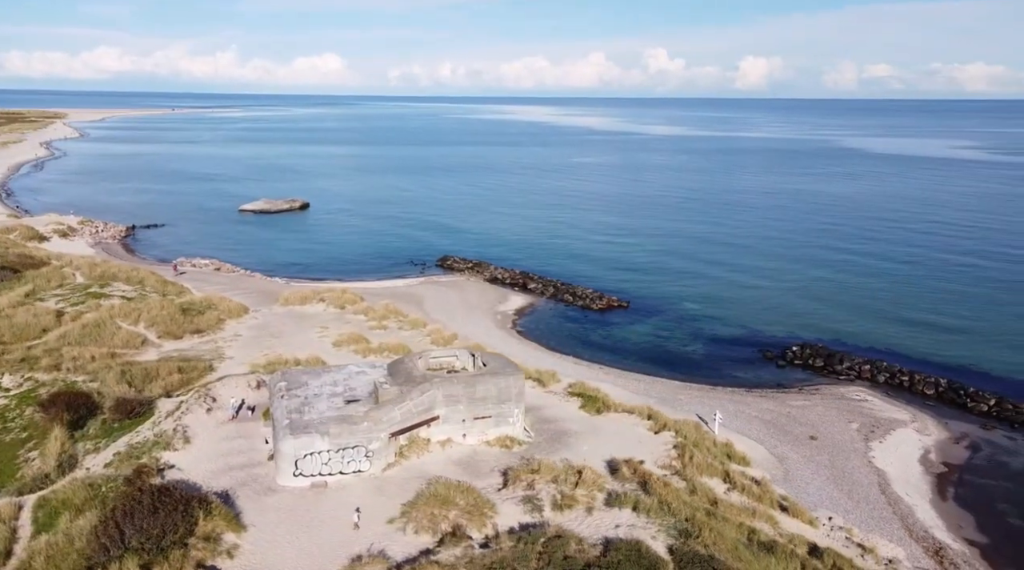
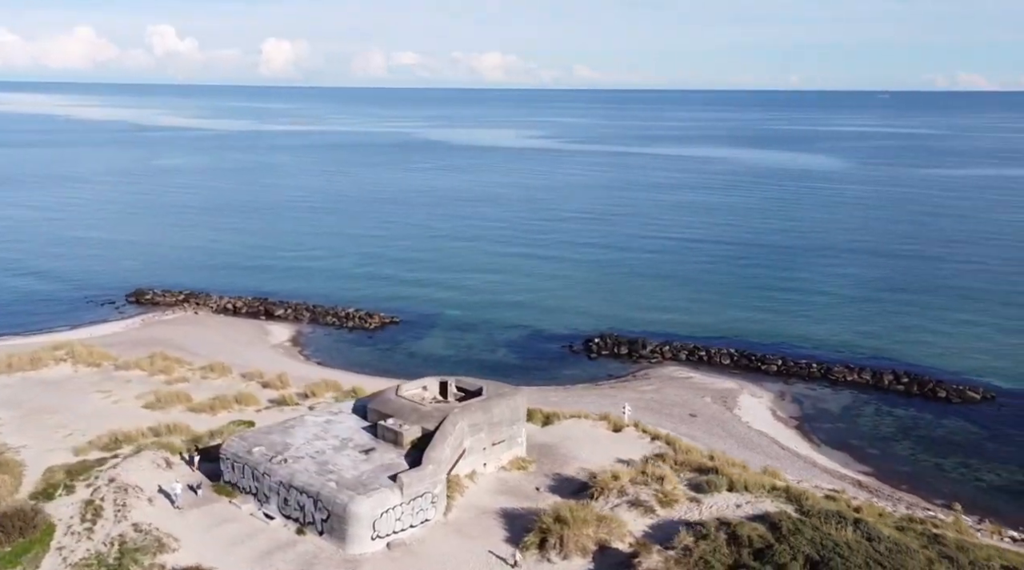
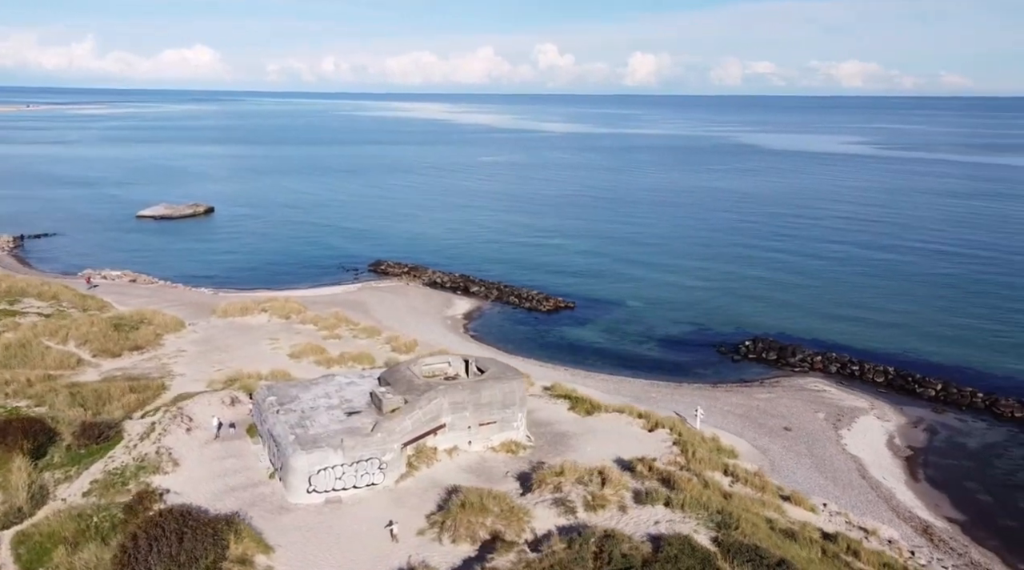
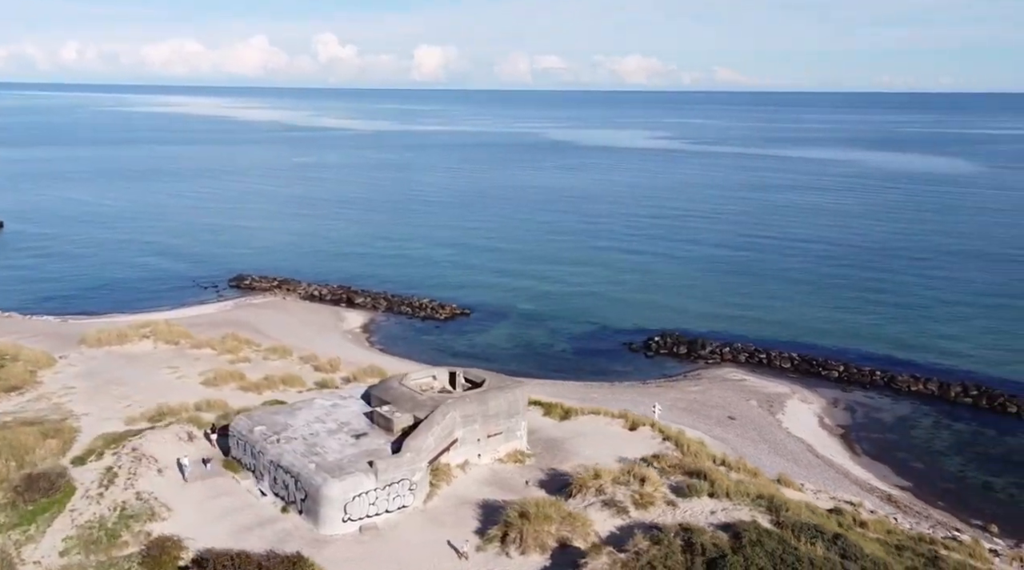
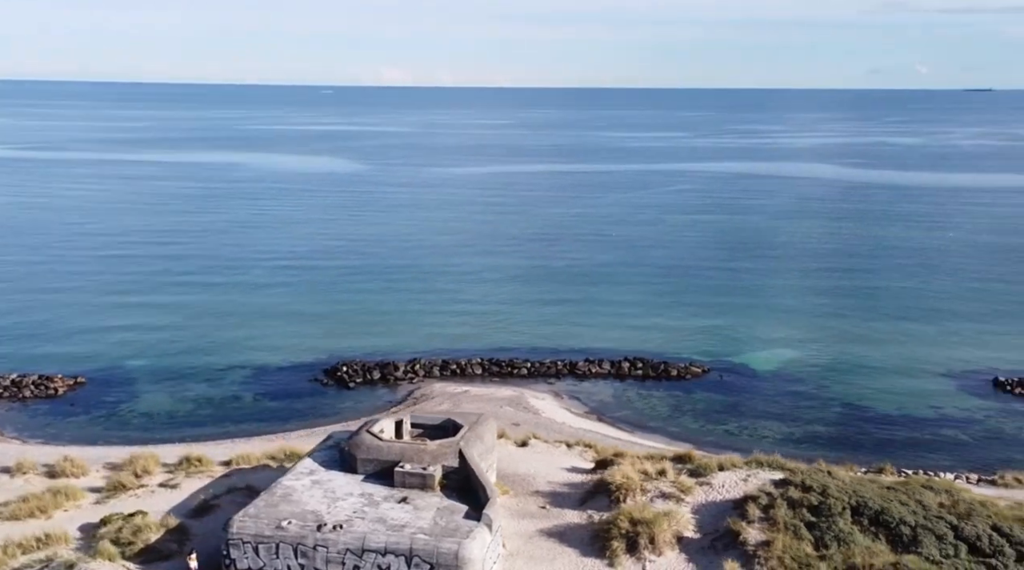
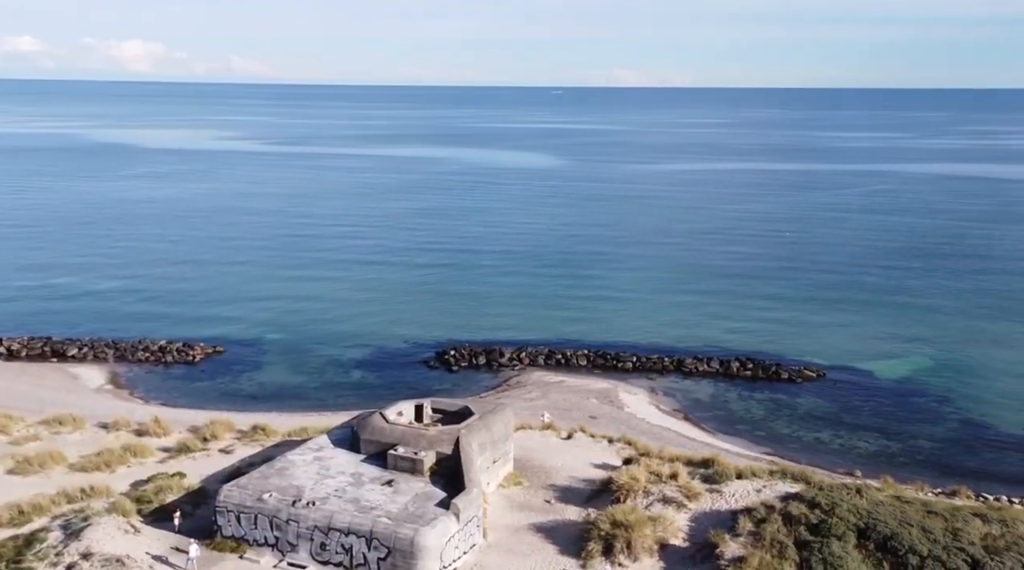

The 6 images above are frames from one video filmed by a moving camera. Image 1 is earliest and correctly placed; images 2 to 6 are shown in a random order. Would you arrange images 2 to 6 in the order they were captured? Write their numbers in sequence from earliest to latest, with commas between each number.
3, 4, 2, 6, 5
